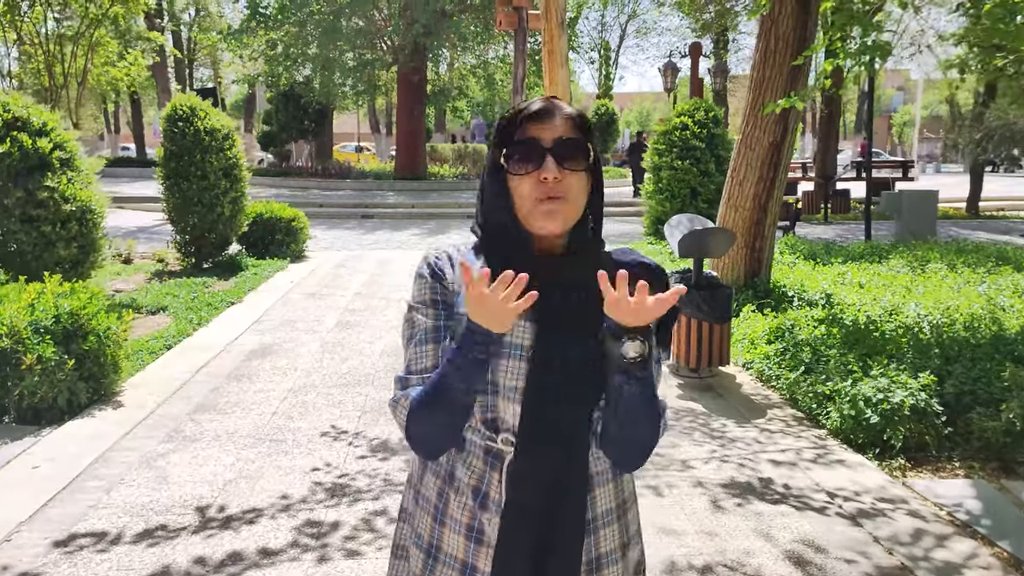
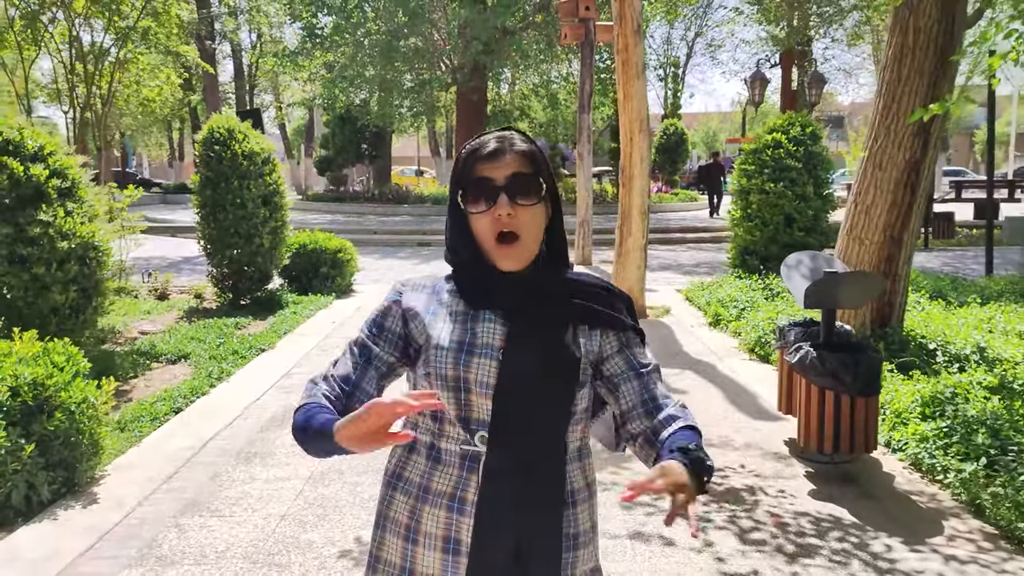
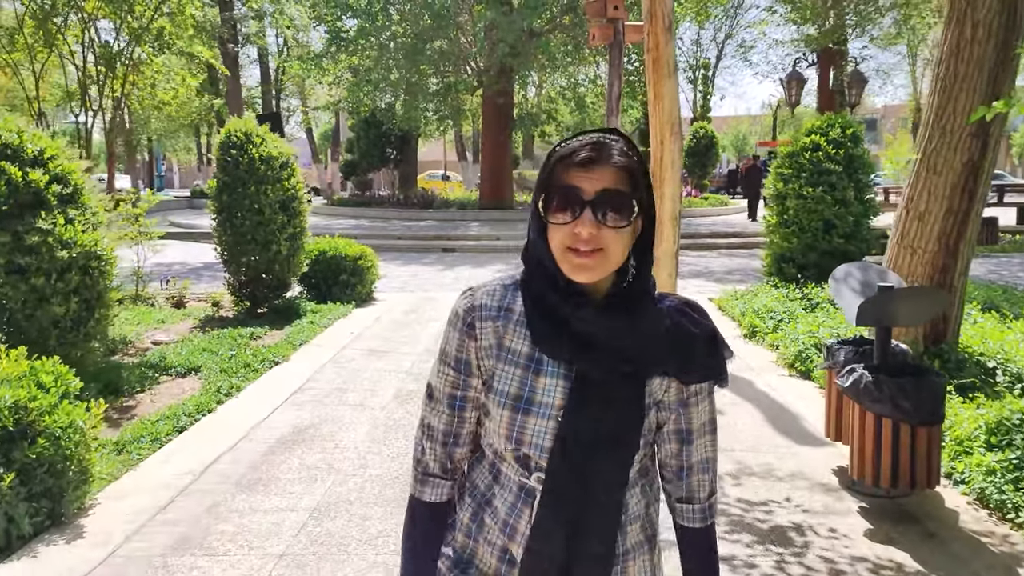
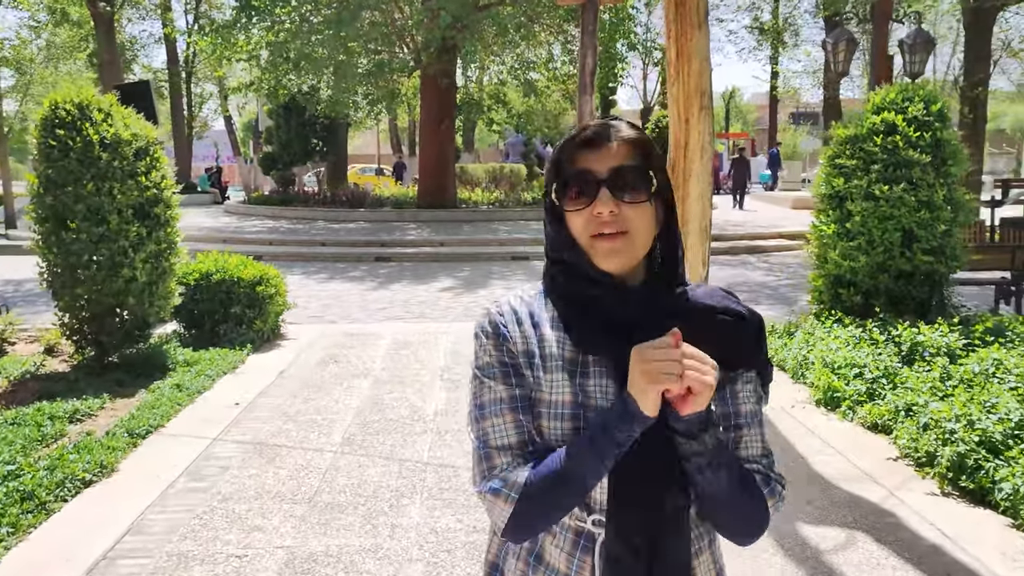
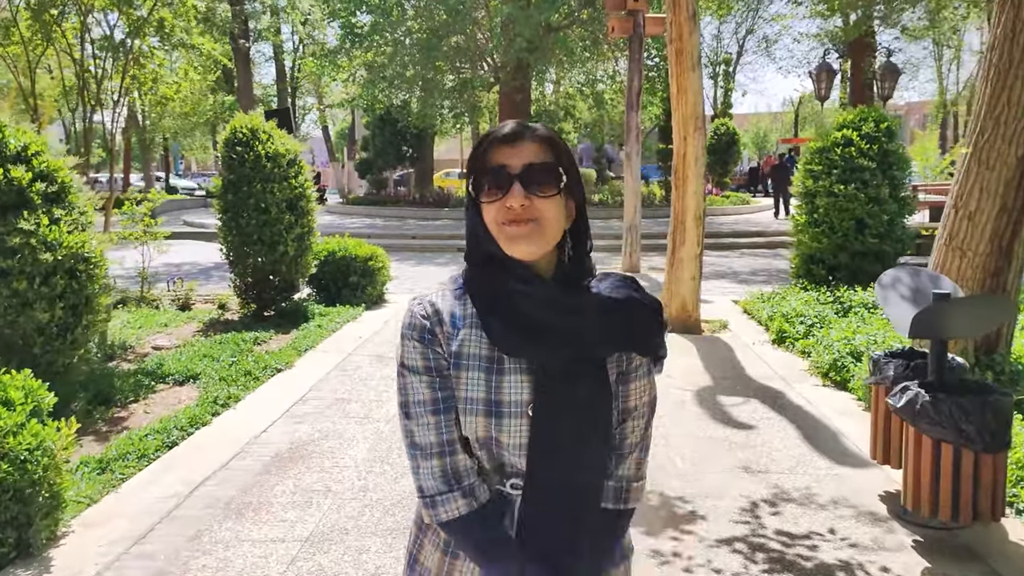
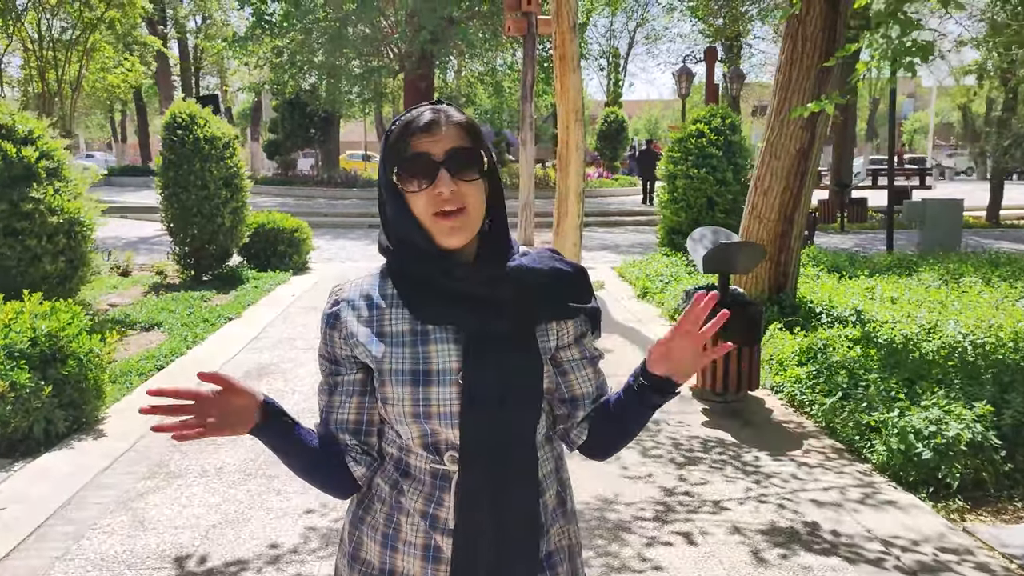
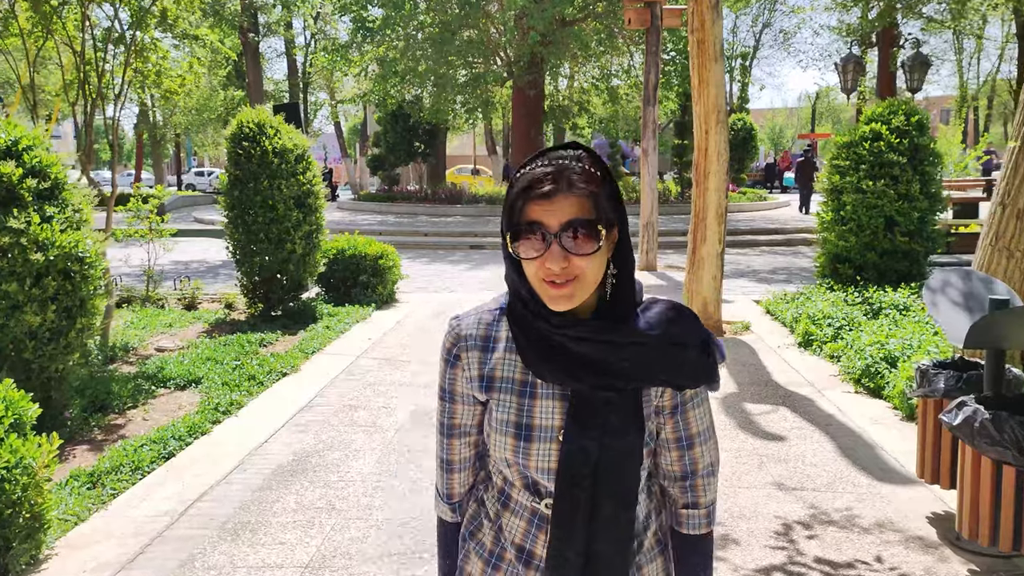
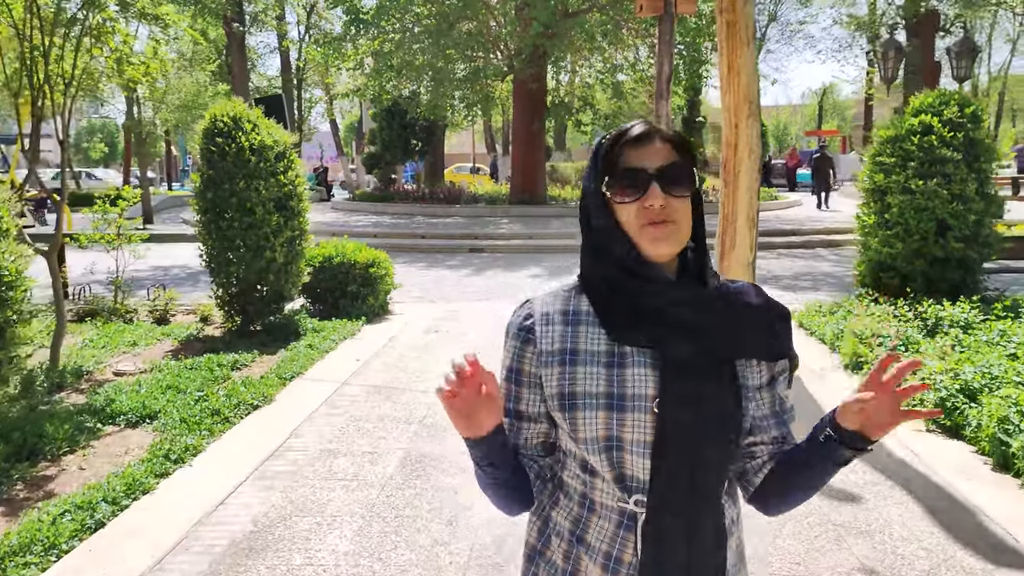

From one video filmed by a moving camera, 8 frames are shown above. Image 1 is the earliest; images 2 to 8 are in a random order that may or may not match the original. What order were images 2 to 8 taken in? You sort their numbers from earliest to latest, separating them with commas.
6, 2, 3, 5, 7, 8, 4
